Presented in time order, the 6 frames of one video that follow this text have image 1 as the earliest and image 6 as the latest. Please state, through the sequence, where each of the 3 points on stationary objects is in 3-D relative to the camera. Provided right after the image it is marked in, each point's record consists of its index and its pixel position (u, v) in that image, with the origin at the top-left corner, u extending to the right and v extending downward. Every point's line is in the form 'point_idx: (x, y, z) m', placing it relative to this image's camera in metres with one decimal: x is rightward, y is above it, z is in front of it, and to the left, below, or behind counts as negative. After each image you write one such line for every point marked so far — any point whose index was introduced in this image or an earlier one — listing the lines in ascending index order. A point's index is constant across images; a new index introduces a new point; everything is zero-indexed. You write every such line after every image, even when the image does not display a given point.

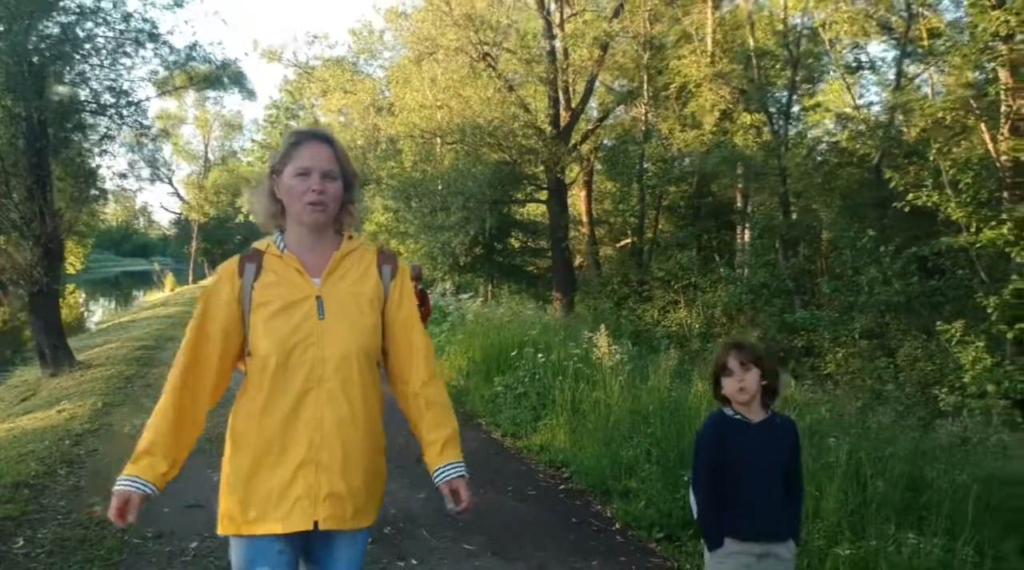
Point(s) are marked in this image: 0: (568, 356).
0: (+0.7, -0.9, +9.1) m
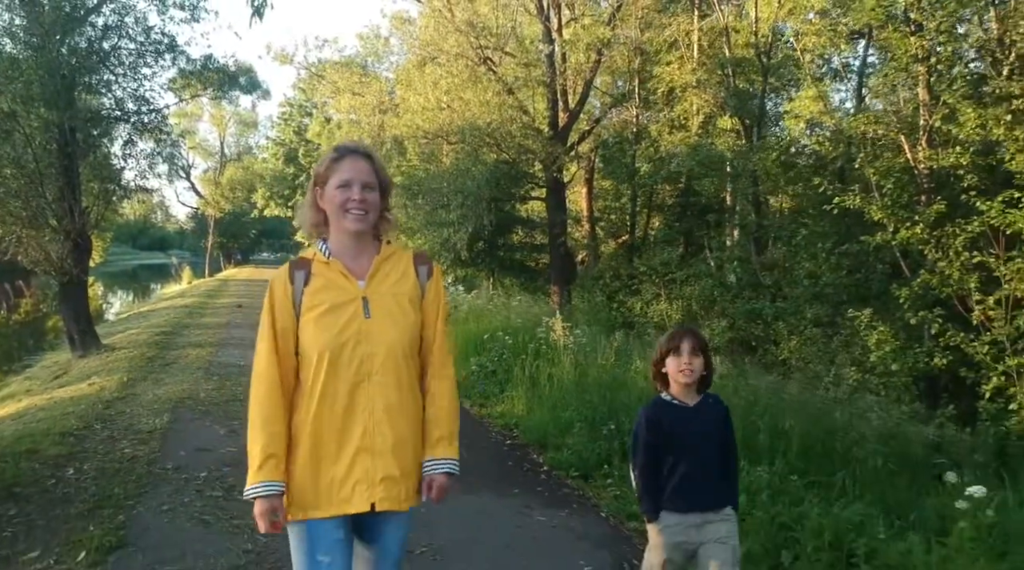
0: (+0.3, -0.7, +10.3) m
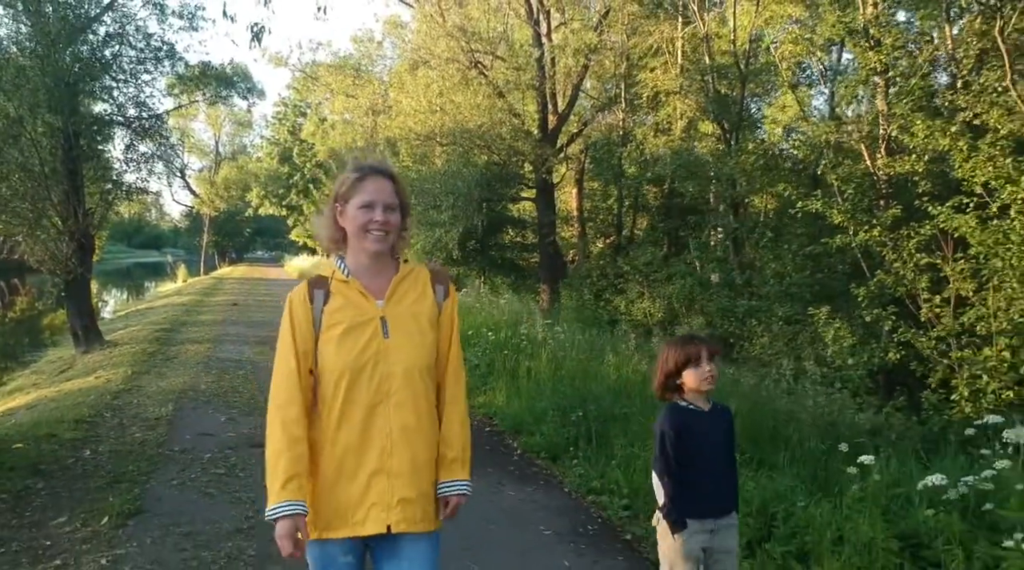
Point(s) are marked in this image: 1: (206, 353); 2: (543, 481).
0: (0.0, -0.7, +11.0) m
1: (-5.3, -1.2, +13.0) m
2: (+0.3, -1.7, +6.6) m
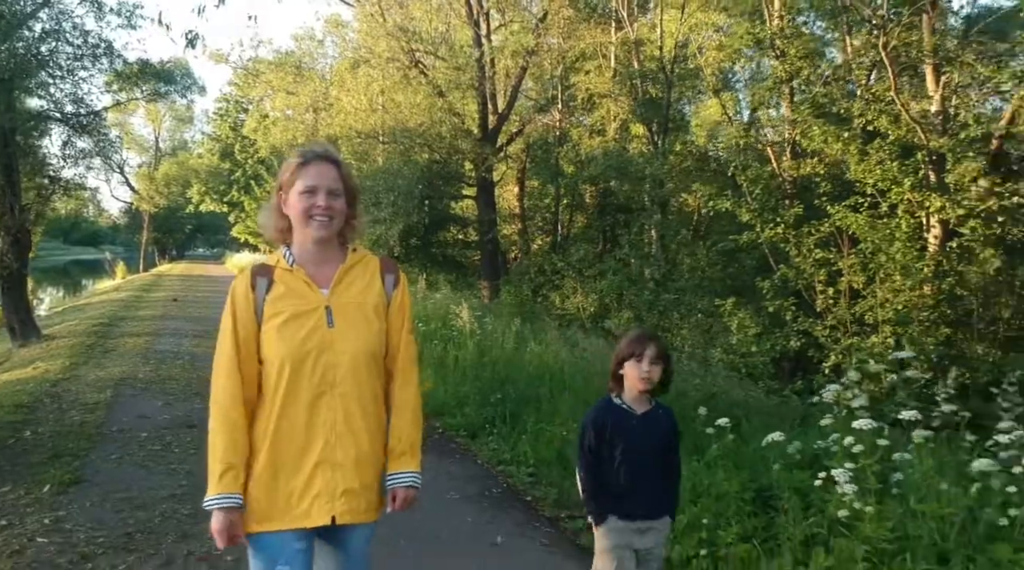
0: (-1.0, -0.6, +11.6) m
1: (-6.5, -1.1, +13.3) m
2: (-0.5, -1.6, +7.2) m
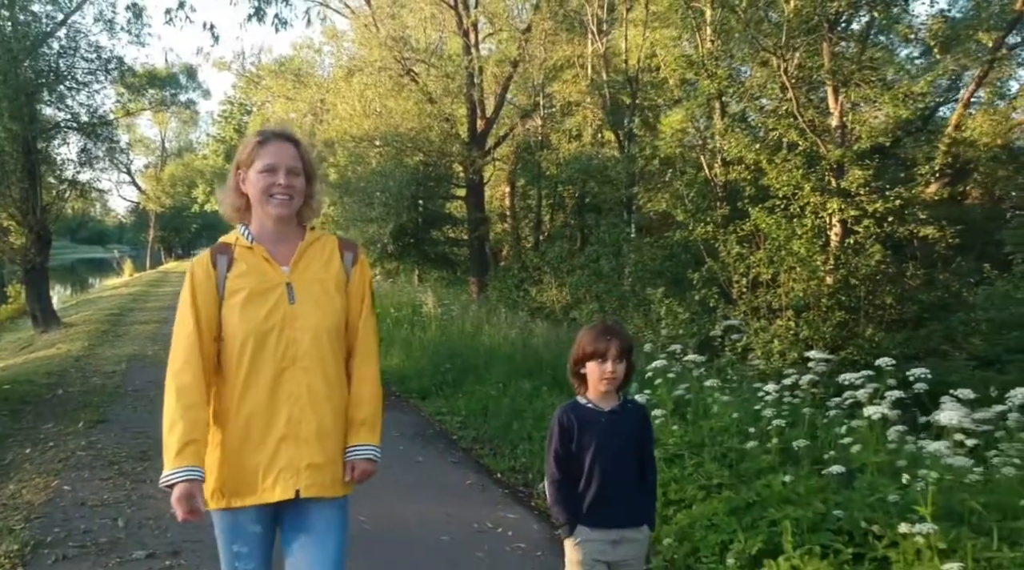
0: (-1.7, -0.5, +13.2) m
1: (-7.2, -0.9, +14.9) m
2: (-1.2, -1.5, +8.9) m
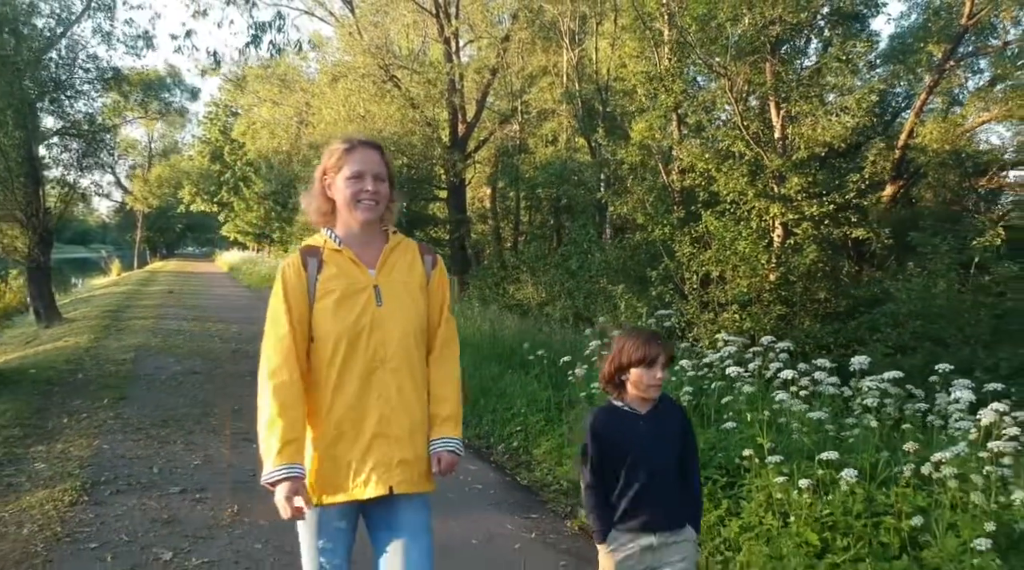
0: (-2.2, -0.4, +14.4) m
1: (-7.7, -0.9, +16.0) m
2: (-1.6, -1.4, +10.0) m
